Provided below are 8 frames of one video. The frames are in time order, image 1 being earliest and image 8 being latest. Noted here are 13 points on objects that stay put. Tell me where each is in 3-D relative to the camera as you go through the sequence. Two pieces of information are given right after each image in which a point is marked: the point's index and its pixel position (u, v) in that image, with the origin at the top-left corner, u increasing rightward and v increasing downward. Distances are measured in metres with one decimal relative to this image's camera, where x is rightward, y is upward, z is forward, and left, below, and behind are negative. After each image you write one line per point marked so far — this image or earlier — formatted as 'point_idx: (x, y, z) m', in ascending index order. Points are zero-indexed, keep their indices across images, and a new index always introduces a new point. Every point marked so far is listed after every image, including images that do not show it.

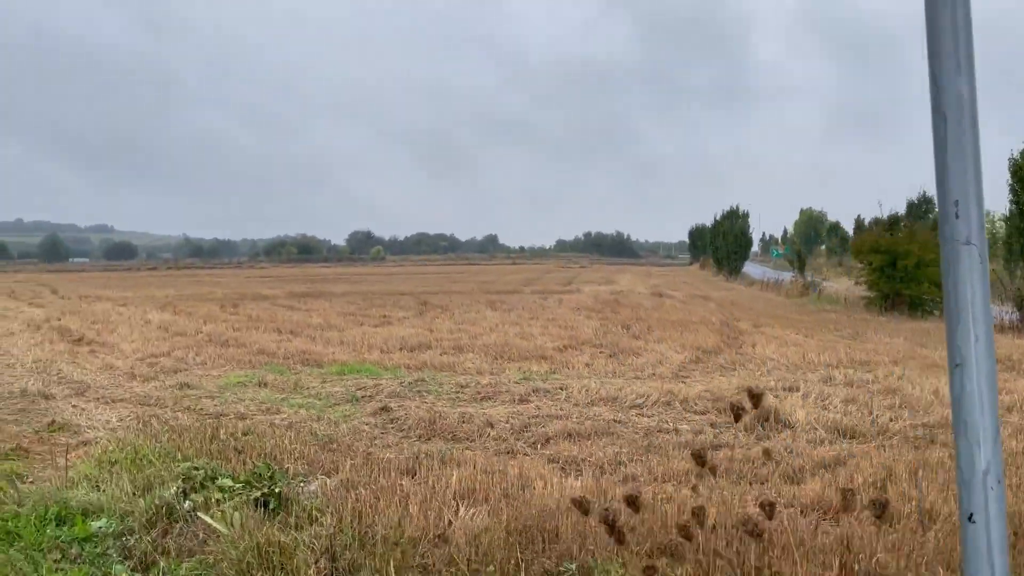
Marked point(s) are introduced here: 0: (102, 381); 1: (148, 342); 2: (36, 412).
0: (-4.8, -1.1, +9.8) m
1: (-6.3, -1.0, +14.5) m
2: (-4.4, -1.2, +7.7) m
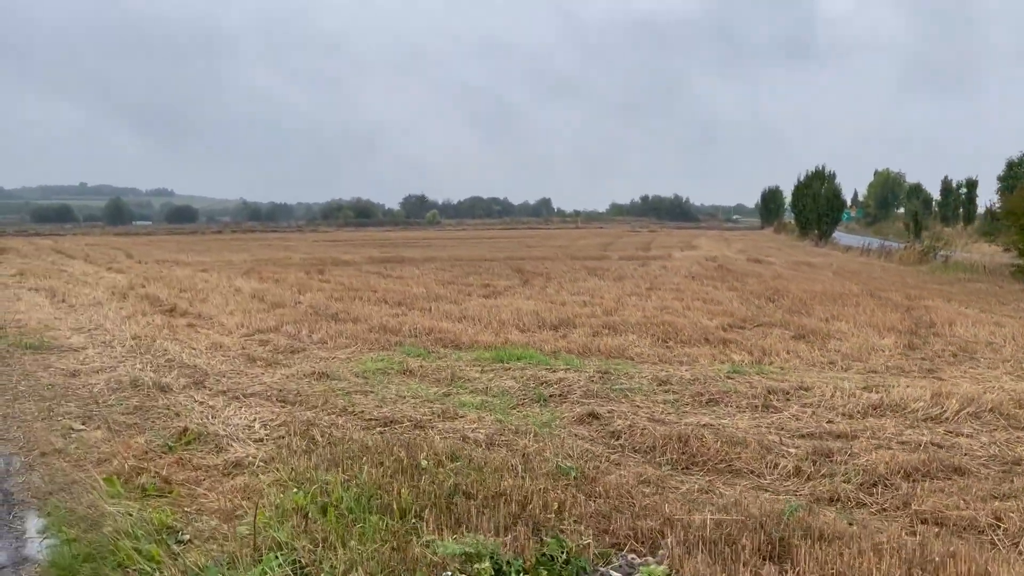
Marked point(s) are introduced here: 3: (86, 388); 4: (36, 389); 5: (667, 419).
0: (-2.9, -0.8, +8.3) m
1: (-4.1, -0.5, +13.1) m
2: (-2.7, -1.0, +6.2) m
3: (-3.7, -0.9, +7.2) m
4: (-4.1, -0.9, +7.2) m
5: (+1.1, -0.9, +5.7) m
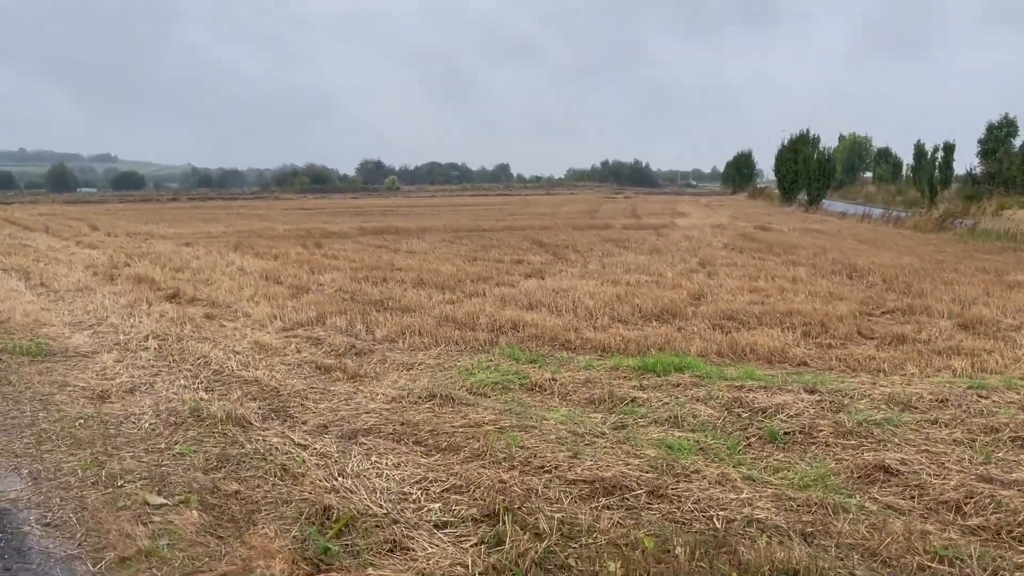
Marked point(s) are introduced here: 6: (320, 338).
0: (-1.7, -0.8, +6.5) m
1: (-3.2, -0.2, +11.2) m
2: (-1.4, -1.0, +4.4) m
3: (-2.5, -0.9, +5.4) m
4: (-2.9, -0.9, +5.3) m
5: (+2.4, -0.9, +4.1) m
6: (-2.0, -0.6, +8.7) m
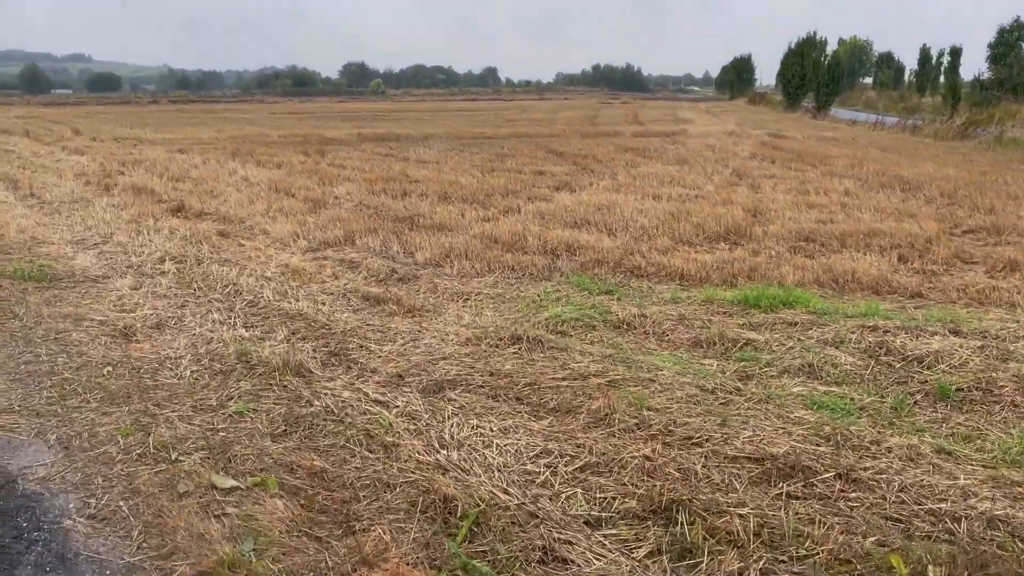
0: (-1.2, -0.2, +5.7) m
1: (-2.7, +0.8, +10.3) m
2: (-0.8, -0.7, +3.7) m
3: (-1.9, -0.5, +4.6) m
4: (-2.3, -0.5, +4.5) m
5: (+3.0, -0.7, +3.3) m
6: (-1.5, +0.2, +7.9) m
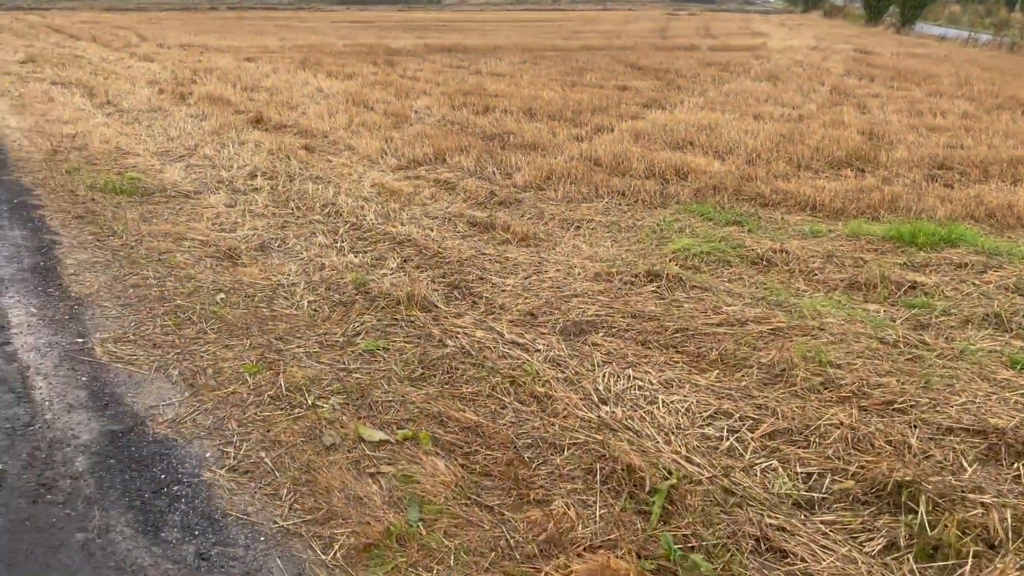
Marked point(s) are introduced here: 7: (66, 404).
0: (-0.4, +0.3, +5.3) m
1: (-1.6, +1.8, +9.8) m
2: (-0.1, -0.4, +3.3) m
3: (-1.2, -0.1, +4.3) m
4: (-1.6, -0.1, +4.2) m
5: (+3.6, -0.5, +2.8) m
6: (-0.5, +0.9, +7.4) m
7: (-1.7, -0.4, +3.2) m
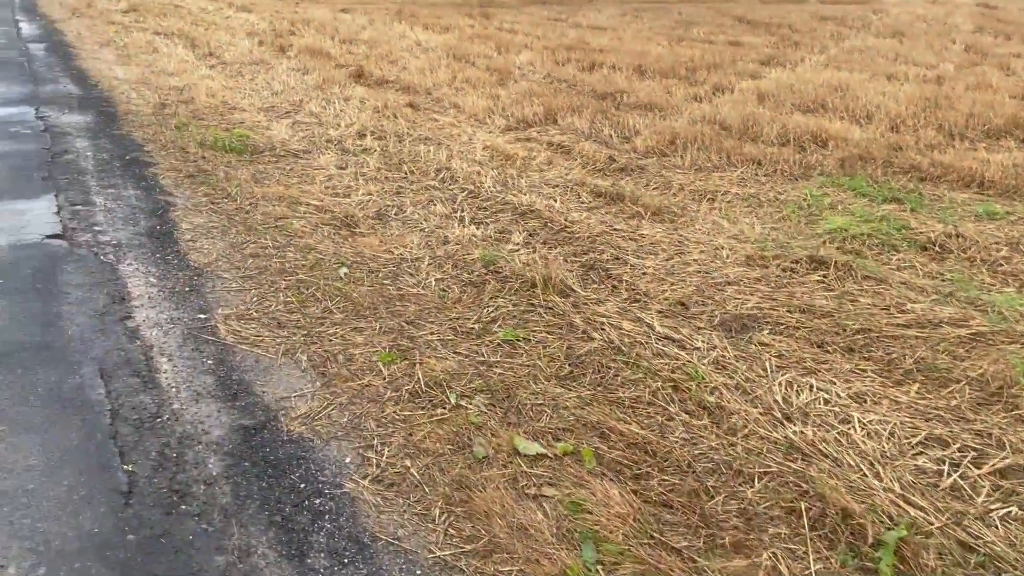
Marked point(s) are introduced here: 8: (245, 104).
0: (+0.4, +0.4, +4.9) m
1: (-0.3, +2.2, +9.4) m
2: (+0.5, -0.4, +2.9) m
3: (-0.5, 0.0, +3.9) m
4: (-0.9, 0.0, +3.9) m
5: (+4.1, -0.7, +2.0) m
6: (+0.5, +1.2, +7.0) m
7: (-1.1, -0.4, +2.9) m
8: (-2.8, +1.9, +8.6) m
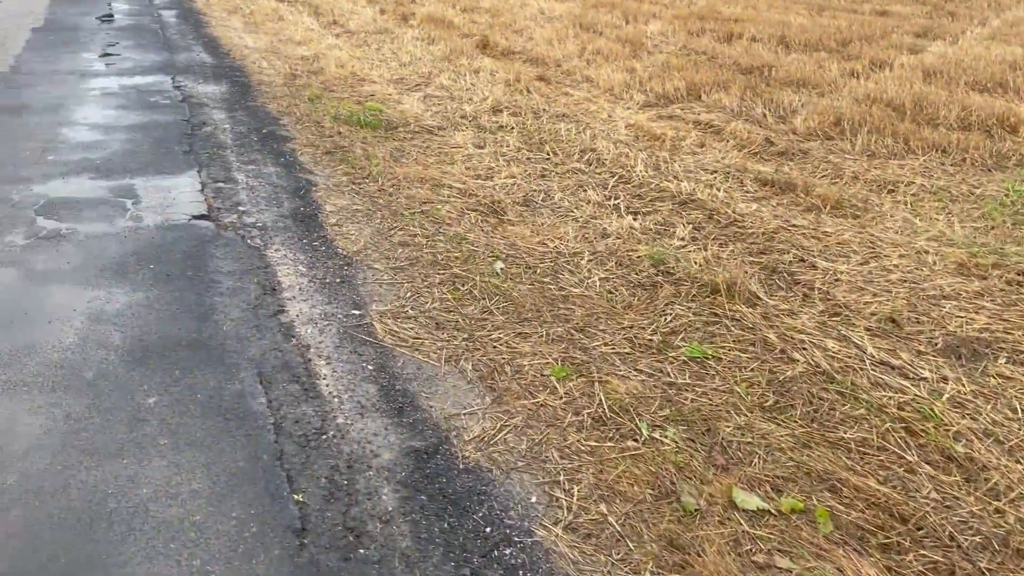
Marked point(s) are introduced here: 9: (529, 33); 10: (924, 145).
0: (+1.3, +0.4, +4.4) m
1: (+1.2, +2.4, +8.9) m
2: (+1.1, -0.5, +2.5) m
3: (+0.3, 0.0, +3.6) m
4: (-0.1, +0.1, +3.6) m
5: (+4.6, -0.9, +1.2) m
6: (+1.6, +1.3, +6.5) m
7: (-0.5, -0.4, +2.7) m
8: (-1.4, +2.2, +8.4) m
9: (+0.2, +3.5, +11.2) m
10: (+2.8, +1.0, +5.6) m
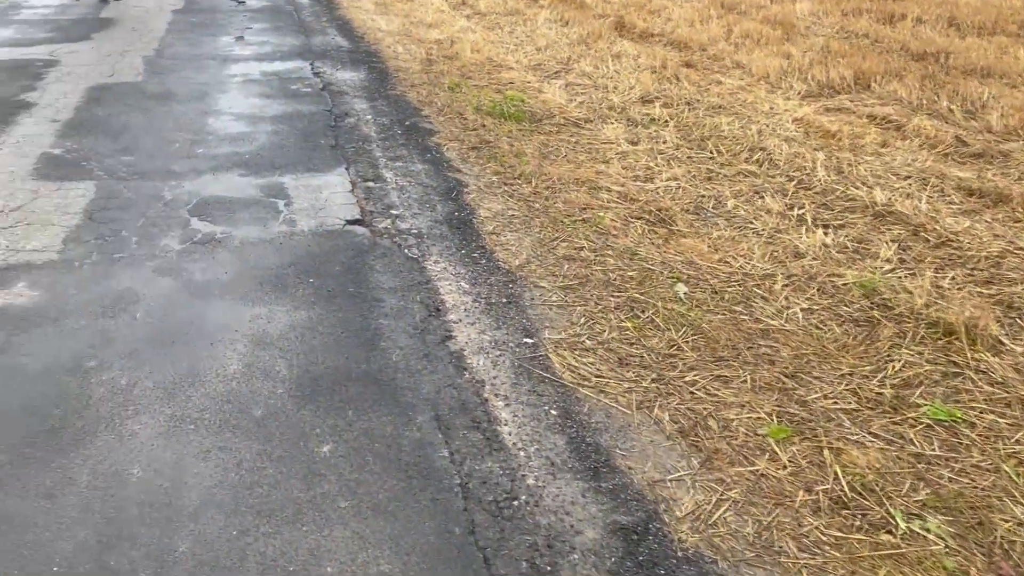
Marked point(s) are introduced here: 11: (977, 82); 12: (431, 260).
0: (+2.1, +0.3, +3.8) m
1: (+2.6, +2.4, +8.3) m
2: (+1.7, -0.6, +2.0) m
3: (+1.0, -0.1, +3.2) m
4: (+0.6, -0.1, +3.2) m
5: (+5.0, -1.3, +0.3) m
6: (+2.7, +1.2, +5.8) m
7: (+0.1, -0.5, +2.3) m
8: (0.0, +2.2, +8.0) m
9: (+2.0, +3.5, +10.7) m
10: (+3.8, +0.8, +4.9) m
11: (+3.7, +1.7, +6.6) m
12: (-0.3, +0.1, +3.6) m
